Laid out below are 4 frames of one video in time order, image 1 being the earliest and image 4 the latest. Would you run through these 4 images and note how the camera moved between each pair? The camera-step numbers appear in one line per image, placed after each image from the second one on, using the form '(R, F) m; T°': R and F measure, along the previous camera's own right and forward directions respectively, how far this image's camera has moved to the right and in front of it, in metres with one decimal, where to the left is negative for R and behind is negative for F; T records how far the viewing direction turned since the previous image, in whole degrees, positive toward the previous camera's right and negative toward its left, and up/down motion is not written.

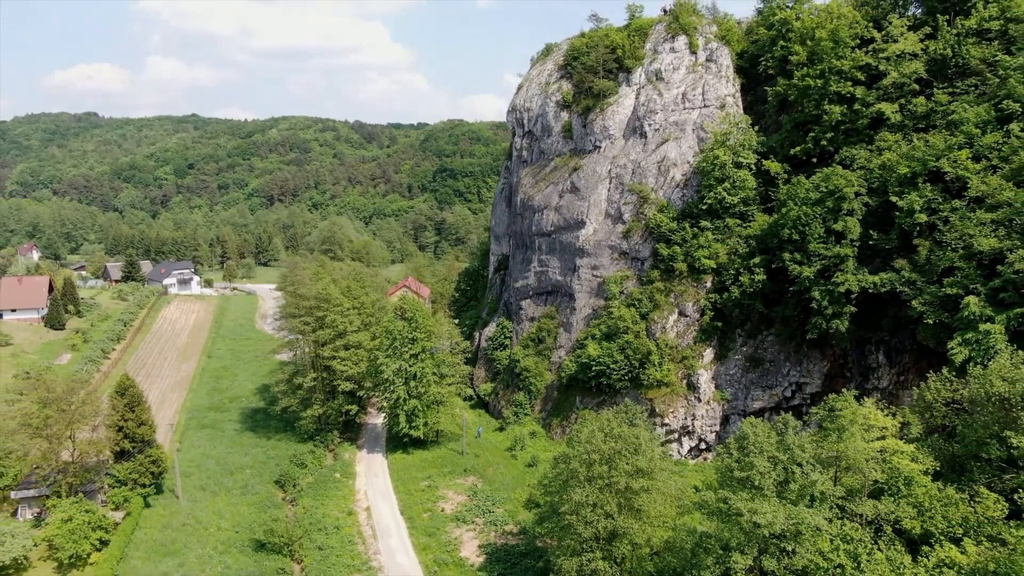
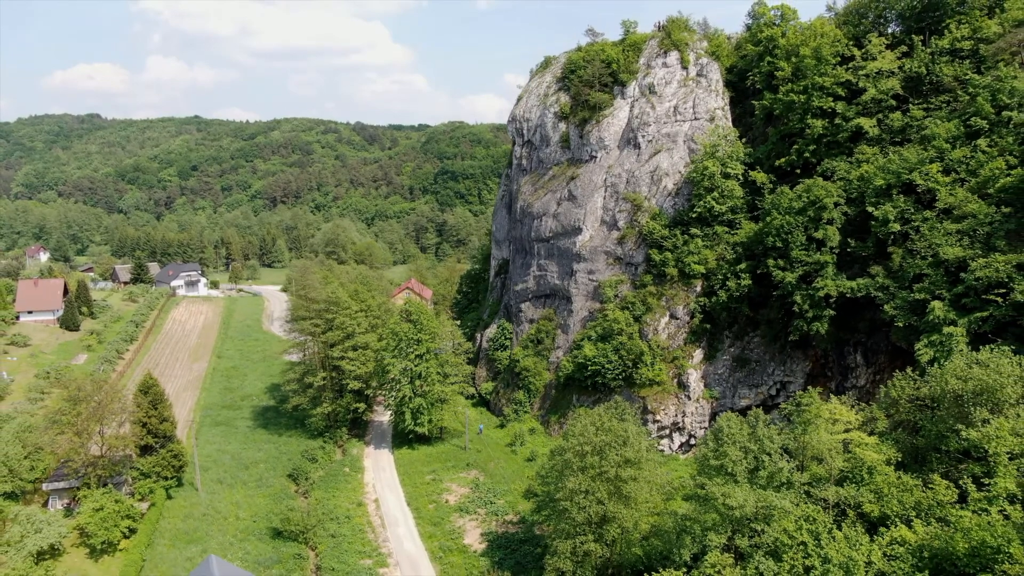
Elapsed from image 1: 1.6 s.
(0.0, -1.6) m; 0°
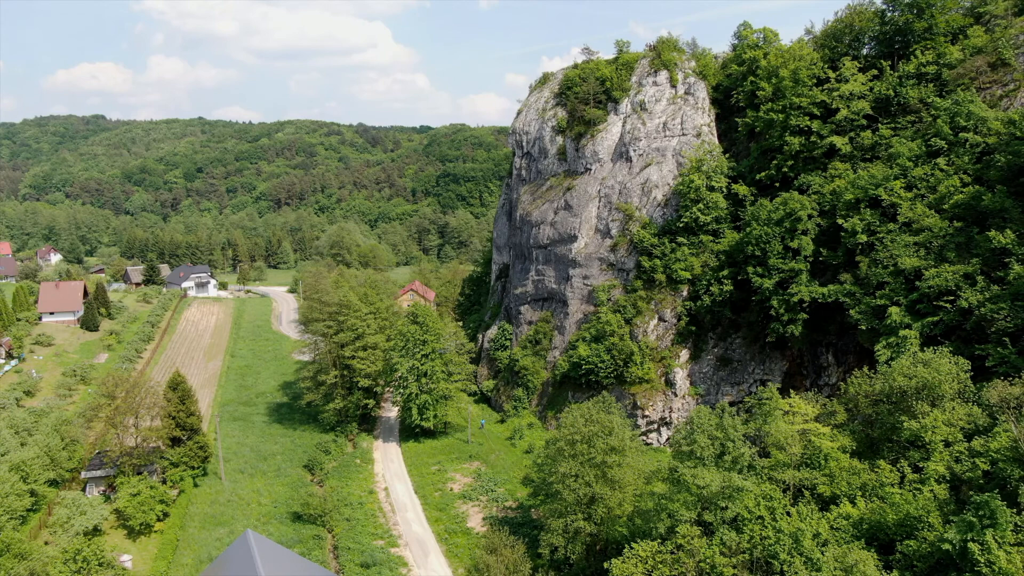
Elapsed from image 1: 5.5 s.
(+0.1, -2.3) m; 0°
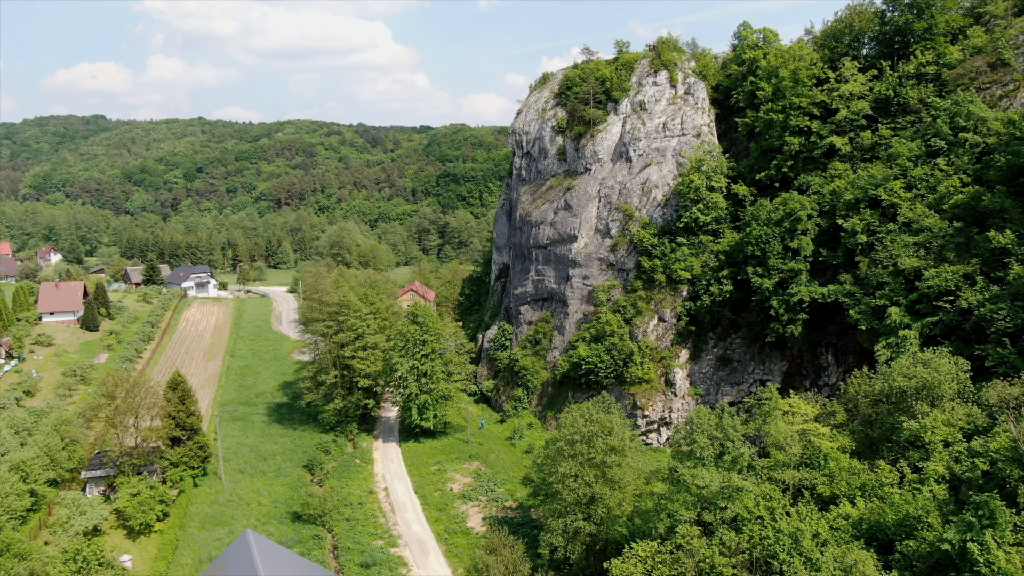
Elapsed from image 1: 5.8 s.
(0.0, 0.0) m; 0°
